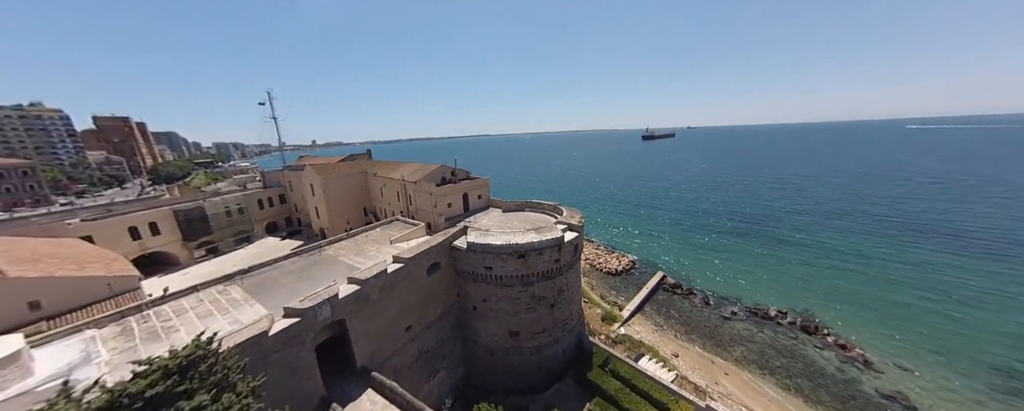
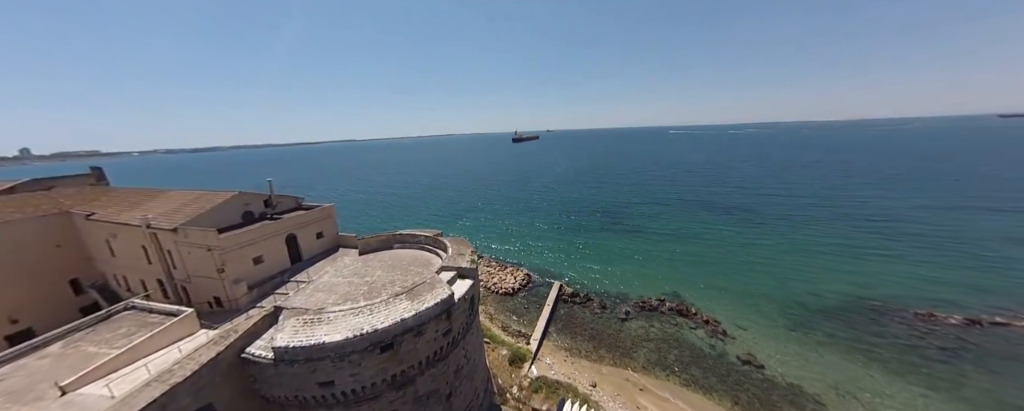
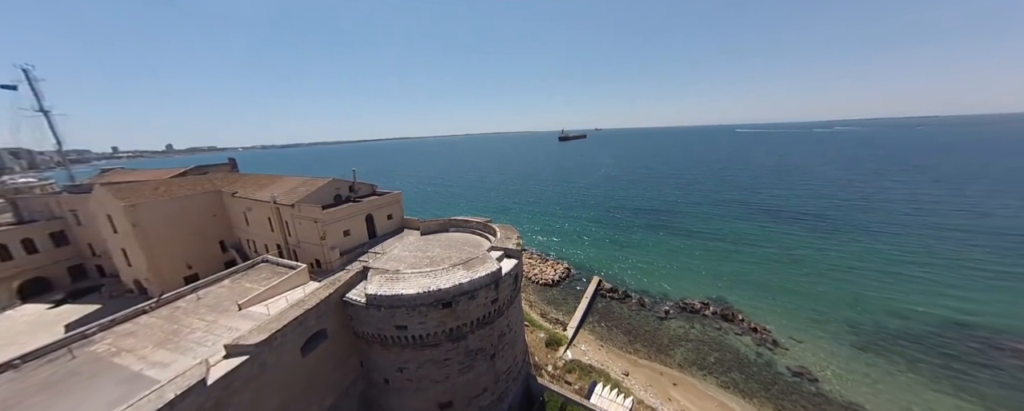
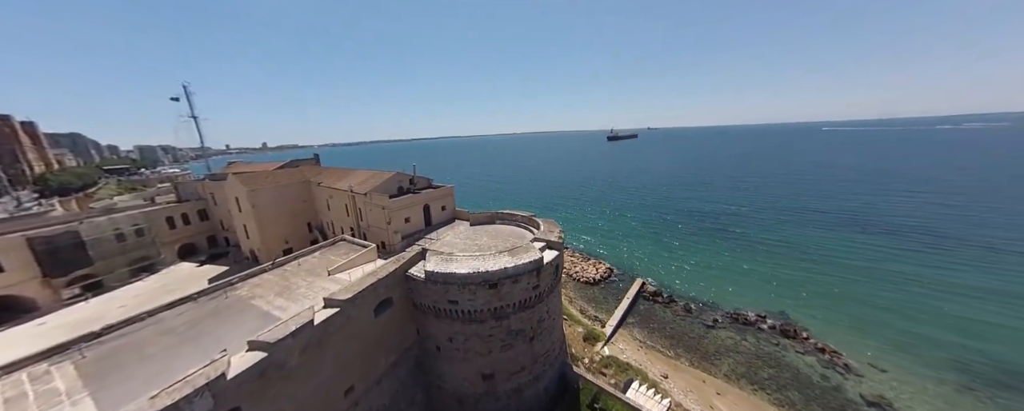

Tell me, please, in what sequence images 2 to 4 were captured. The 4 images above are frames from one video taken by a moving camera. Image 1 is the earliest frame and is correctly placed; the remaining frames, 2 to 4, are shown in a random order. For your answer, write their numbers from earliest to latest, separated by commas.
4, 3, 2
